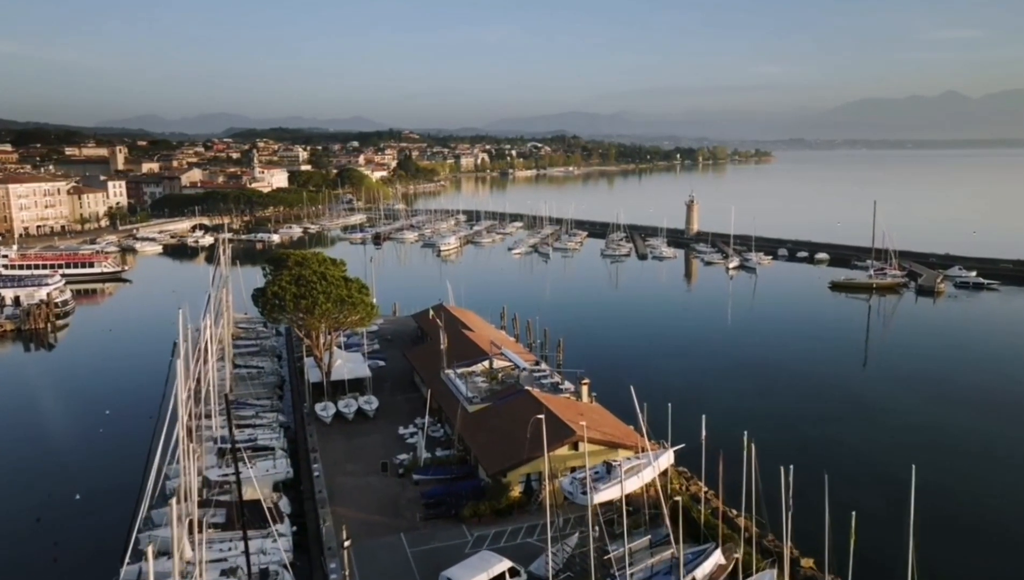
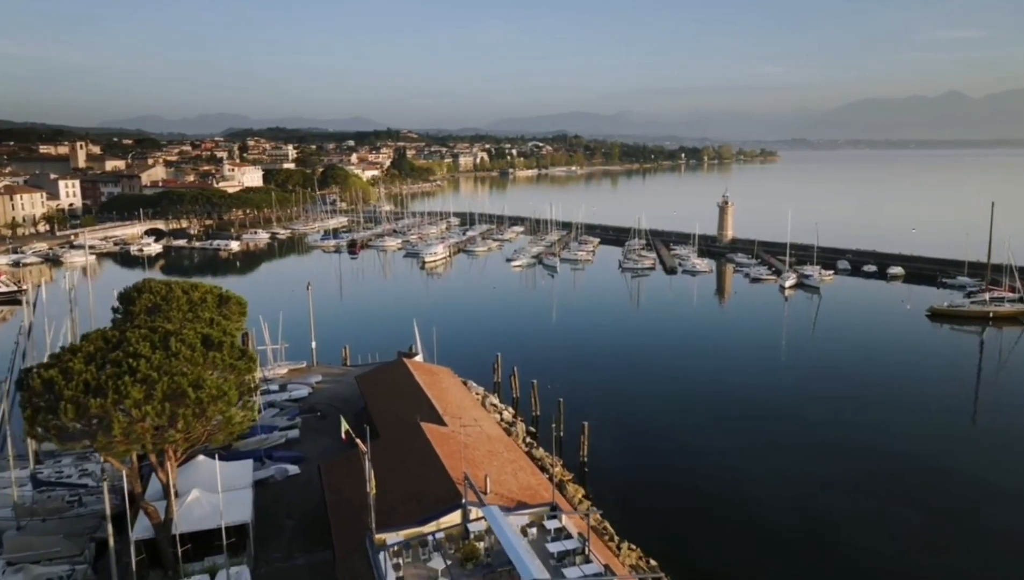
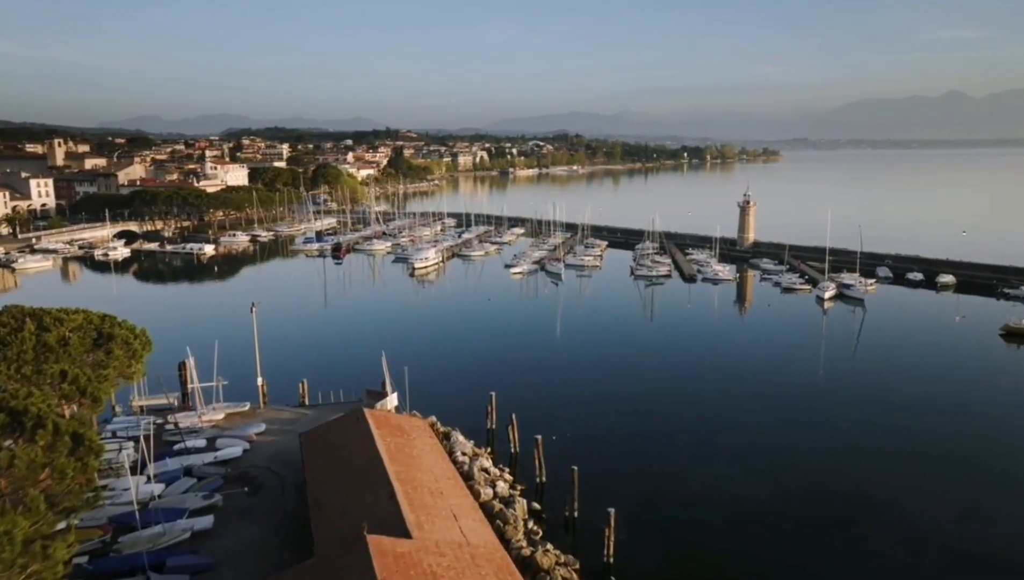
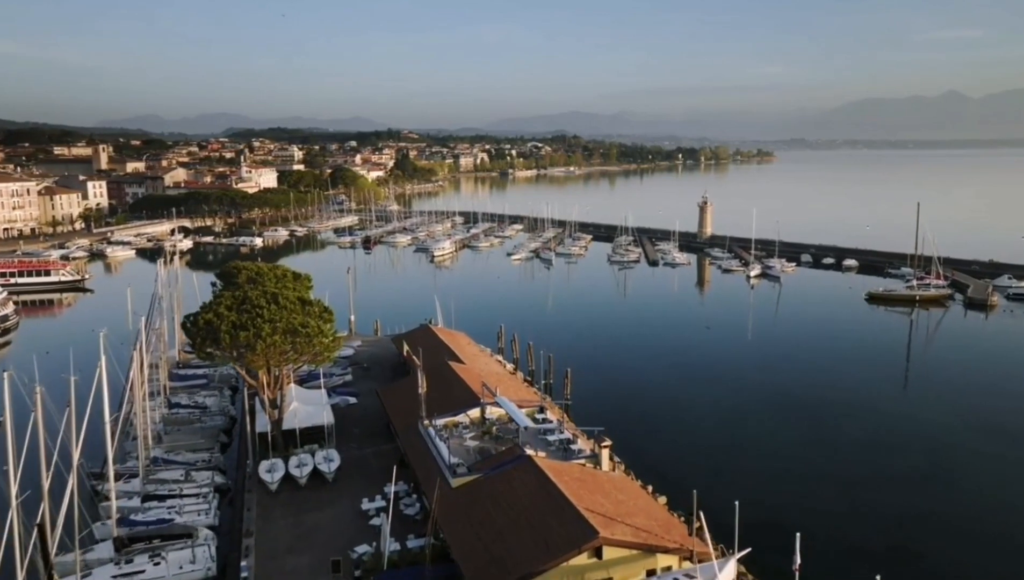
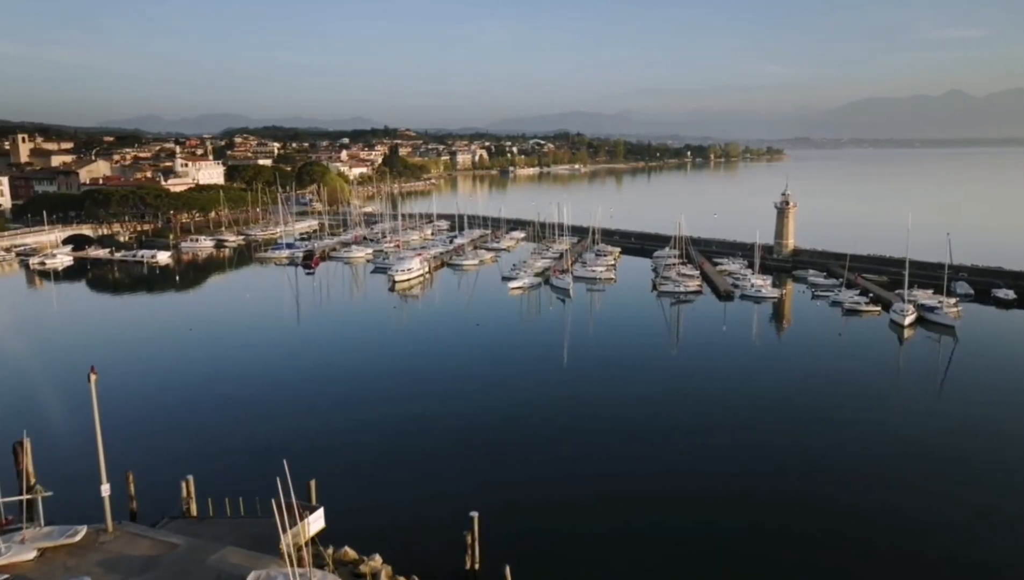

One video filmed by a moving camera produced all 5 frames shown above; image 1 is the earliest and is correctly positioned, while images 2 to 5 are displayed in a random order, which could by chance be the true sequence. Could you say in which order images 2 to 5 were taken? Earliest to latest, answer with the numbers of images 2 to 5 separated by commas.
4, 2, 3, 5
